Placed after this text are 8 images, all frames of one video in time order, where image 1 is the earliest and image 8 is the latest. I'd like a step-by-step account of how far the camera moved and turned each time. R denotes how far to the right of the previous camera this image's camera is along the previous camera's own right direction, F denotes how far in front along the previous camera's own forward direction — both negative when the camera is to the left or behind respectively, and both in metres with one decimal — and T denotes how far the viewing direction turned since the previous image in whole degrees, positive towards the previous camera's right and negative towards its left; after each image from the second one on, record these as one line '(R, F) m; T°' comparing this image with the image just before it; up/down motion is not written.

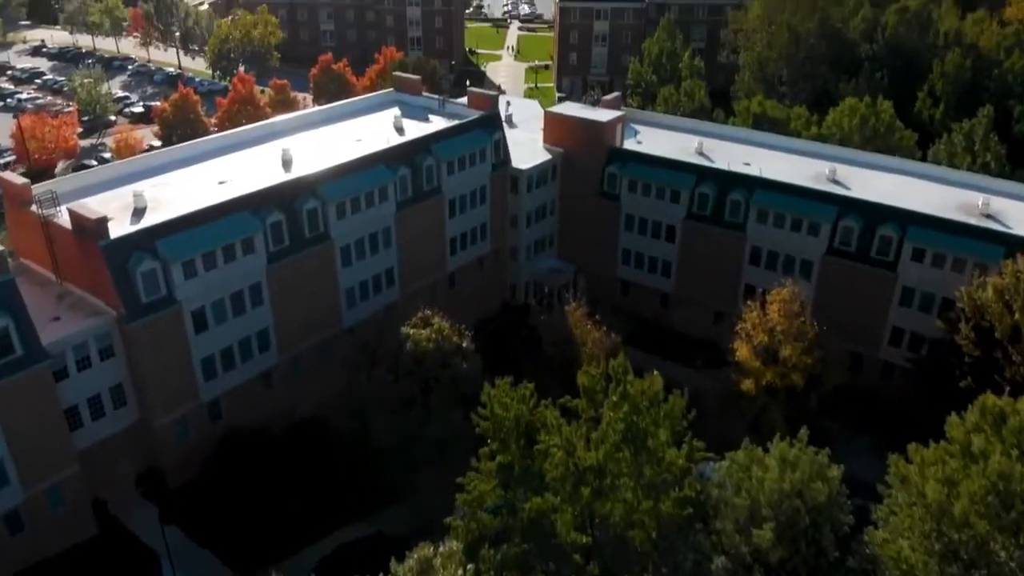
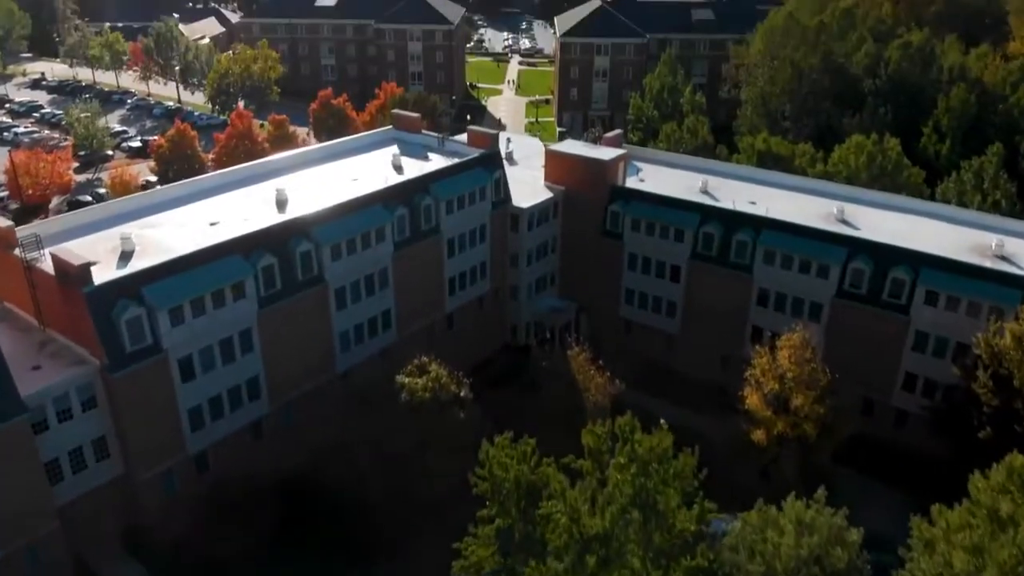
(0.0, +0.9) m; 0°
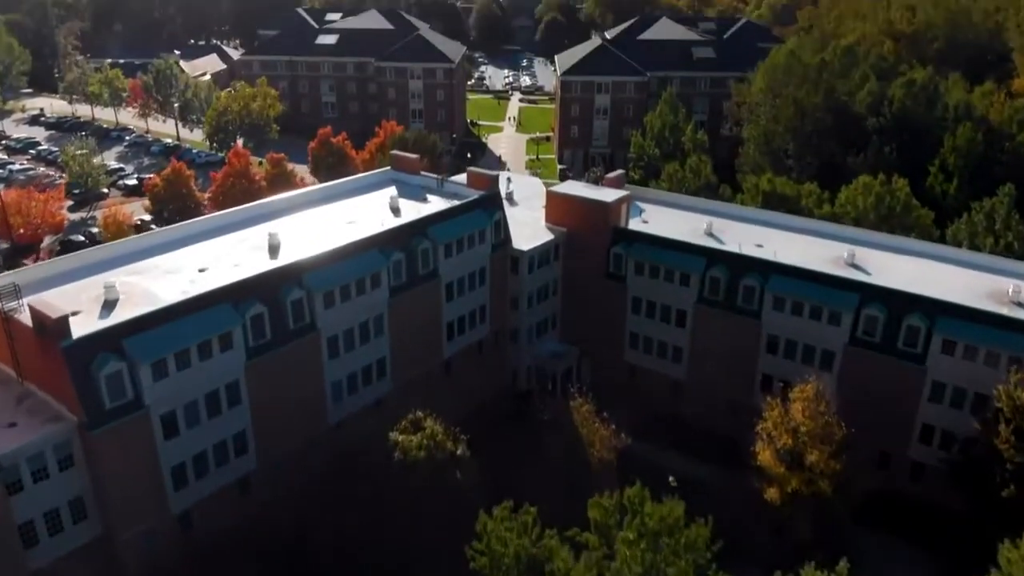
(0.0, +1.0) m; 0°
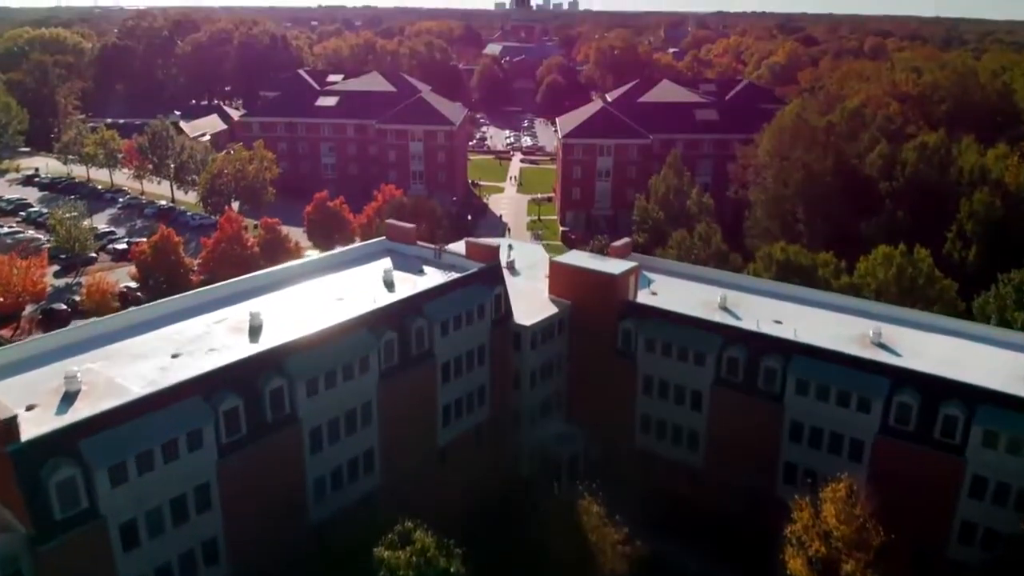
(0.0, +2.1) m; 0°
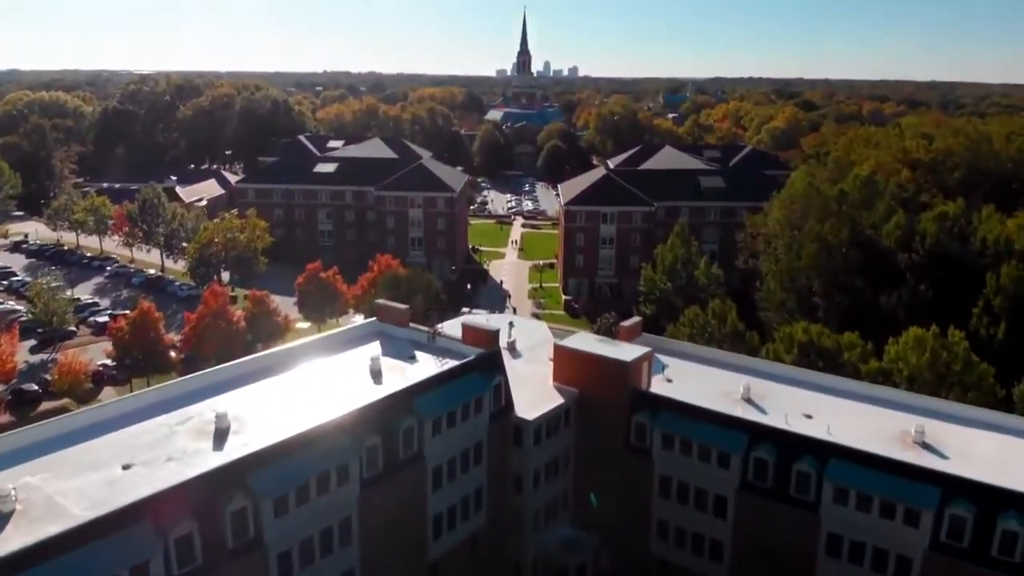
(0.0, +2.7) m; 0°
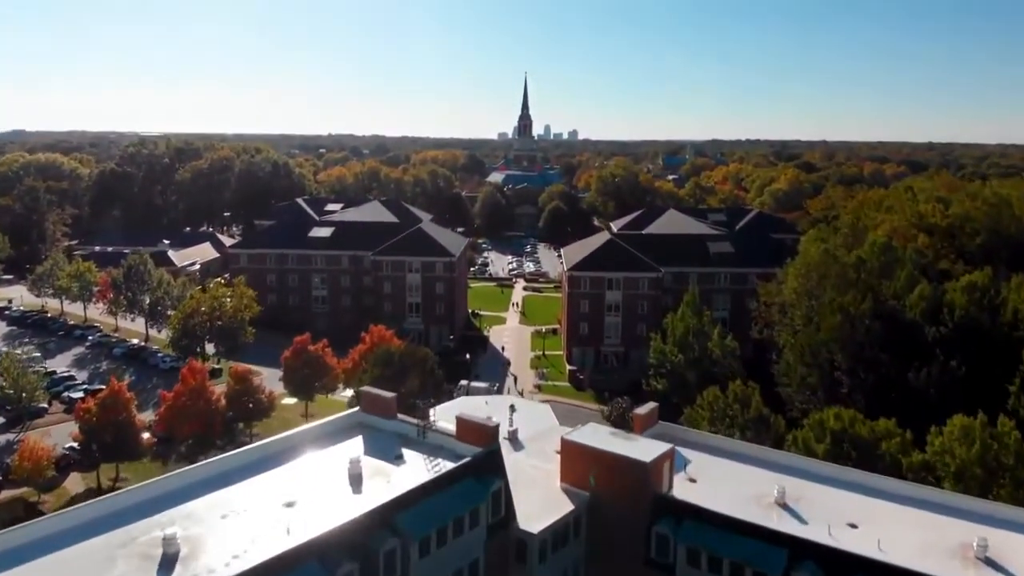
(0.0, +3.1) m; 0°
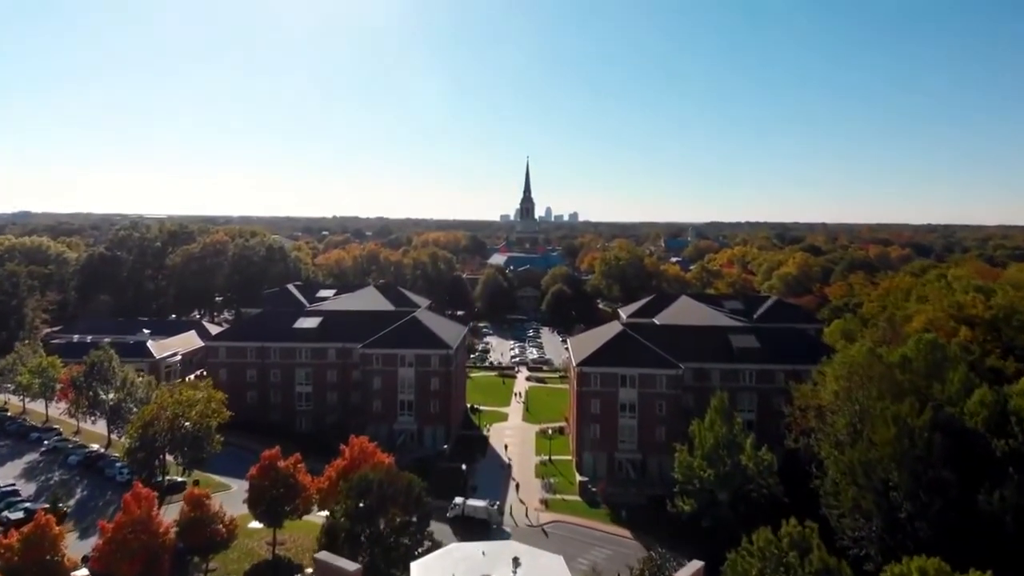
(-0.1, +5.8) m; 0°
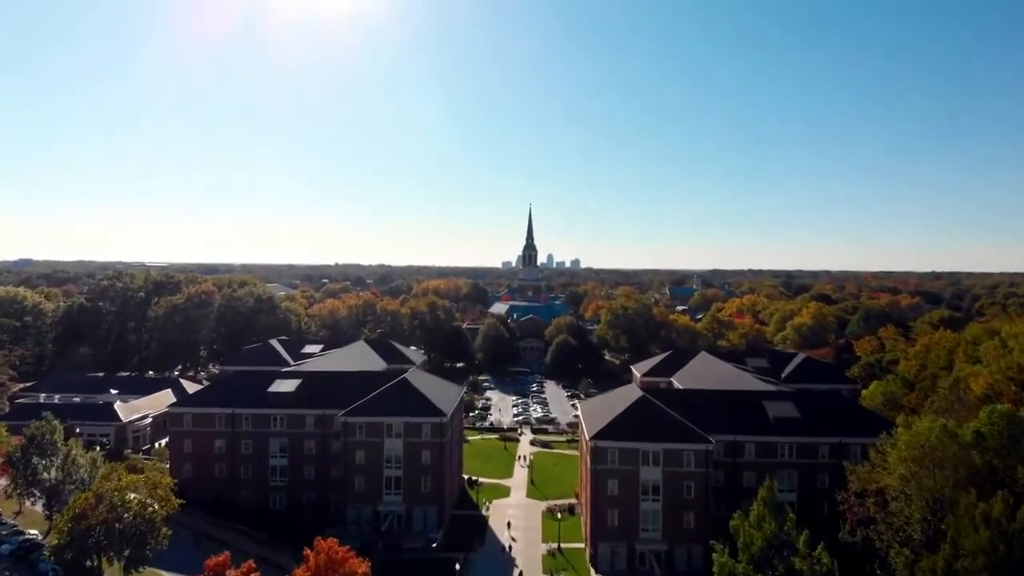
(-0.1, +7.2) m; 0°
